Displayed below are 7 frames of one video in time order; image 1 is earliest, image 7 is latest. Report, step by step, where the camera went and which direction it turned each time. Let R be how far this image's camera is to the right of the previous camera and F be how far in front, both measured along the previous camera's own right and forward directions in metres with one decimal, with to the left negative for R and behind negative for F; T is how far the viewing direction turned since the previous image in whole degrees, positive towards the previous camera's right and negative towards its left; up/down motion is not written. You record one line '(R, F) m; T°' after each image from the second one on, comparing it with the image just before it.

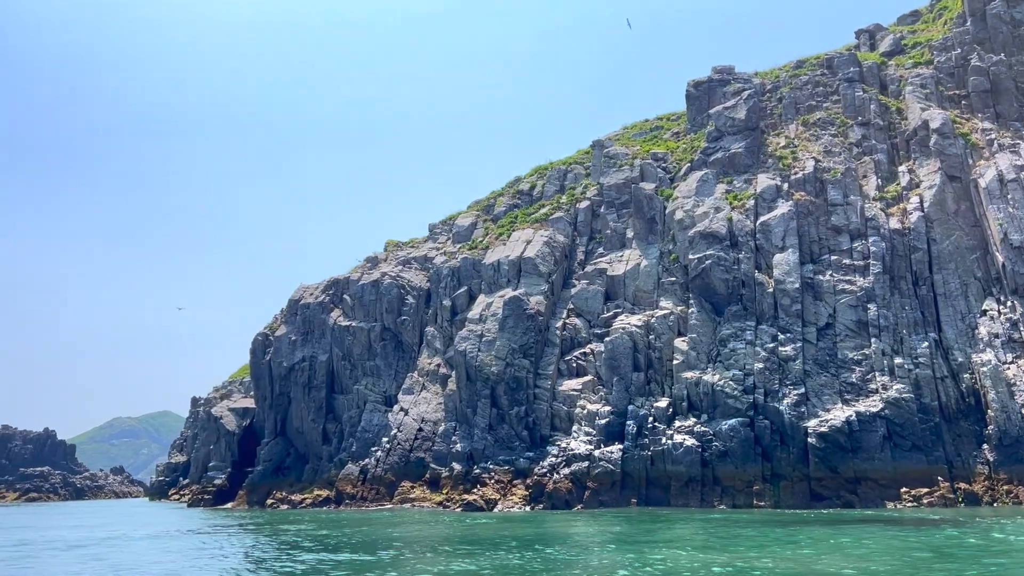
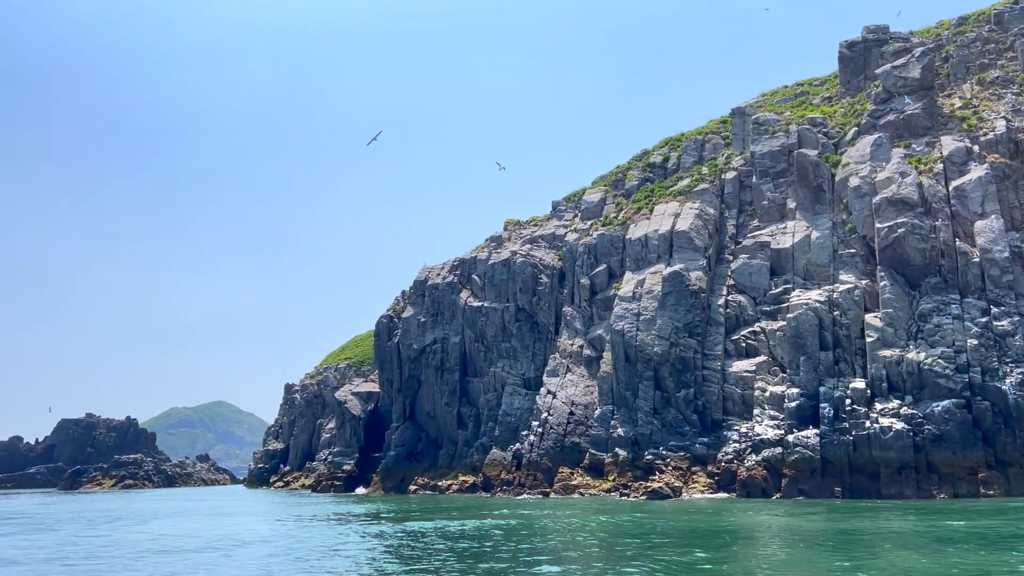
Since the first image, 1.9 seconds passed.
(-12.1, +5.1) m; -3°
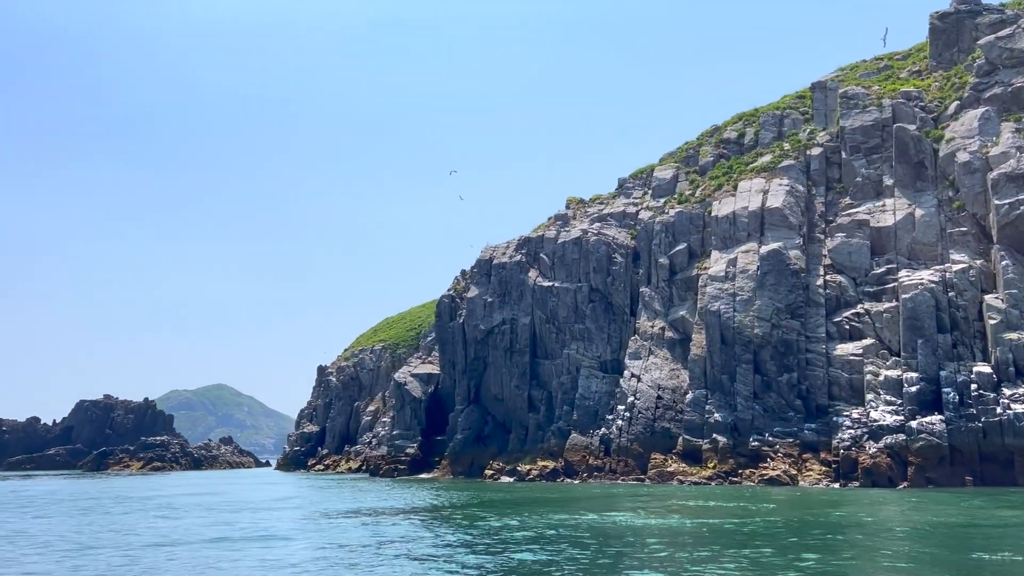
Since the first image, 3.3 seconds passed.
(-9.1, +3.9) m; 0°
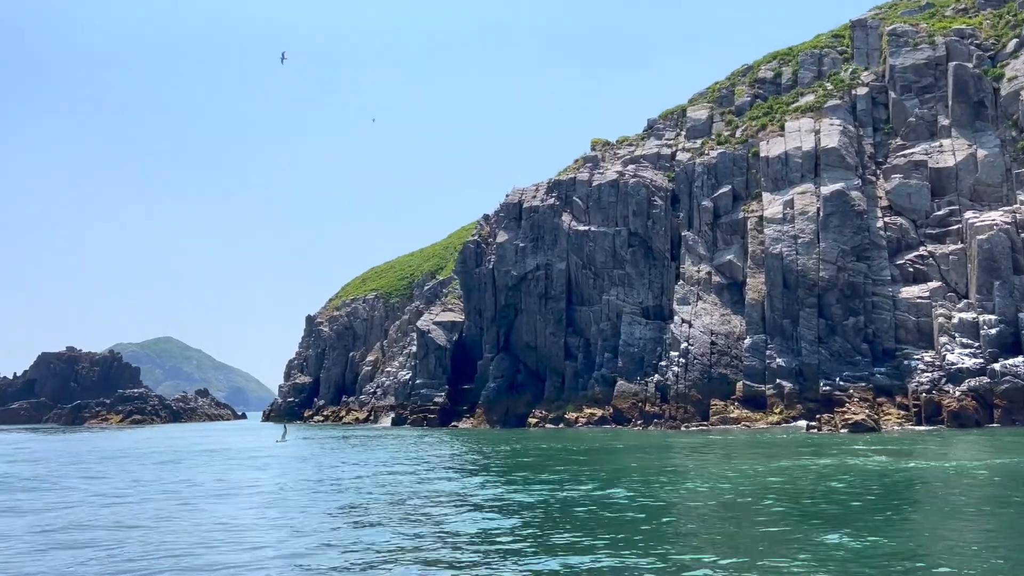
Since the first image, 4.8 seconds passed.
(-10.1, +4.0) m; +3°
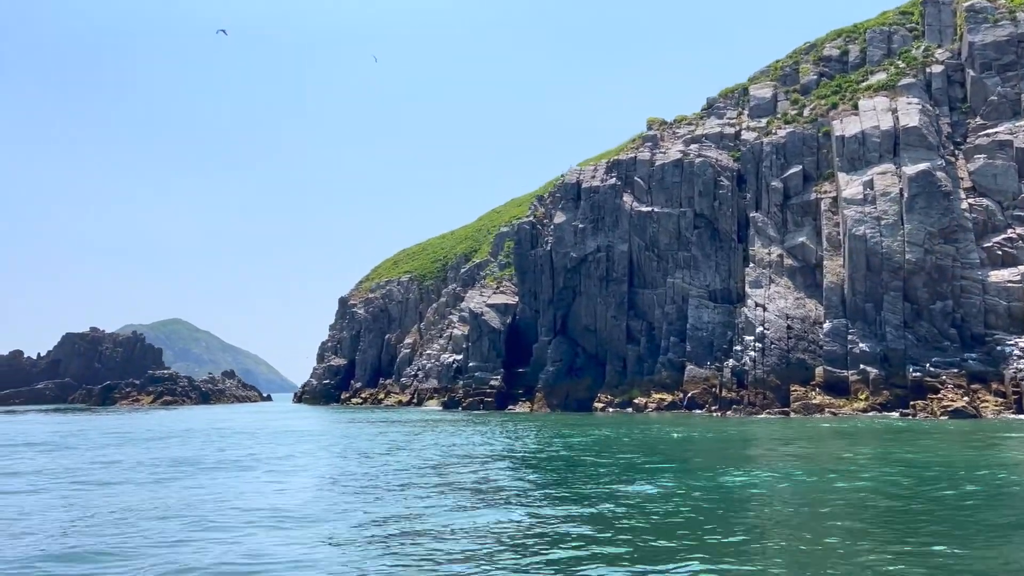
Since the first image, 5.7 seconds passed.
(-6.4, +2.0) m; -1°
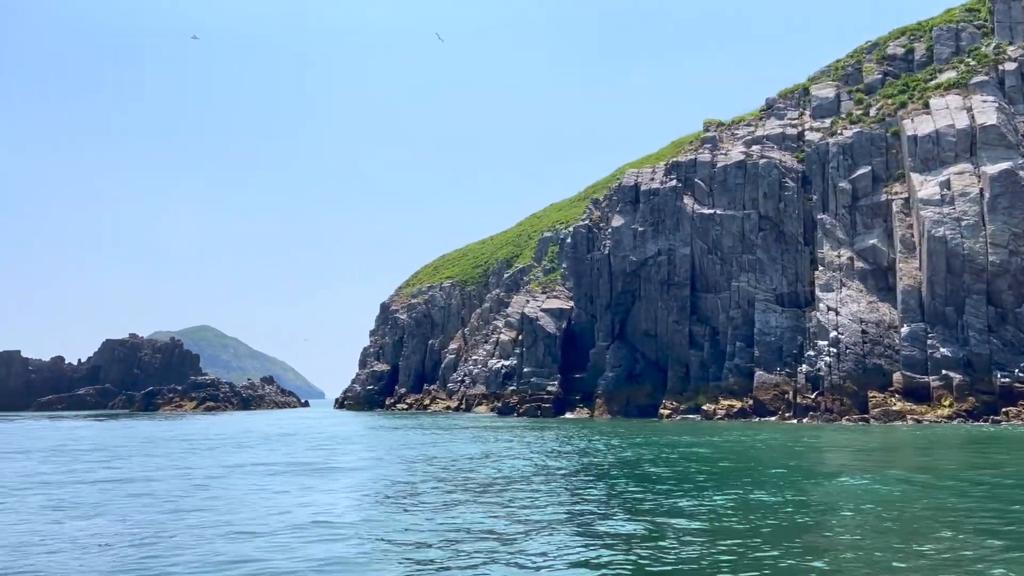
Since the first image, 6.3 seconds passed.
(-4.1, +1.3) m; -2°
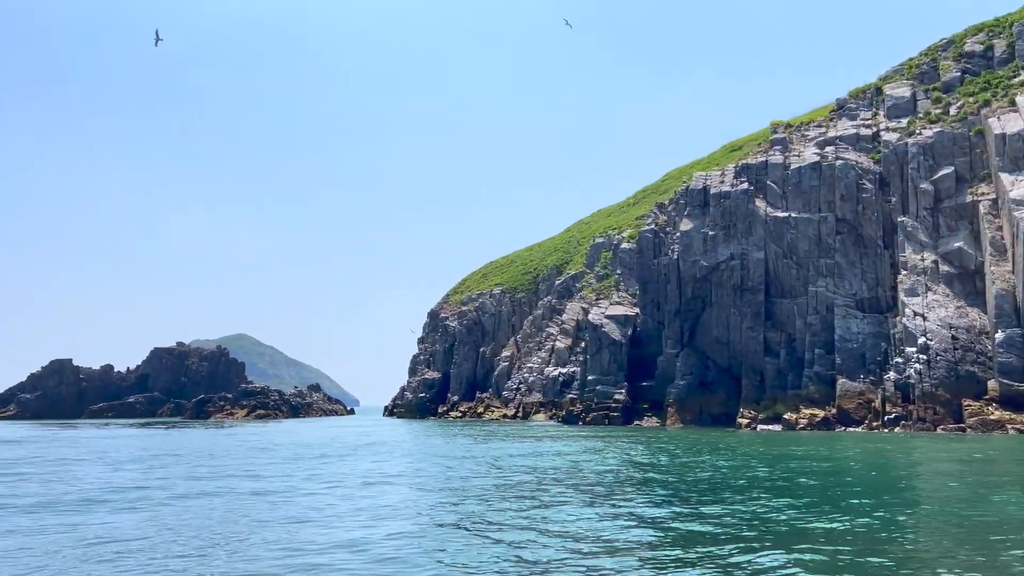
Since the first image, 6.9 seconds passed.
(-4.1, +1.4) m; -2°
